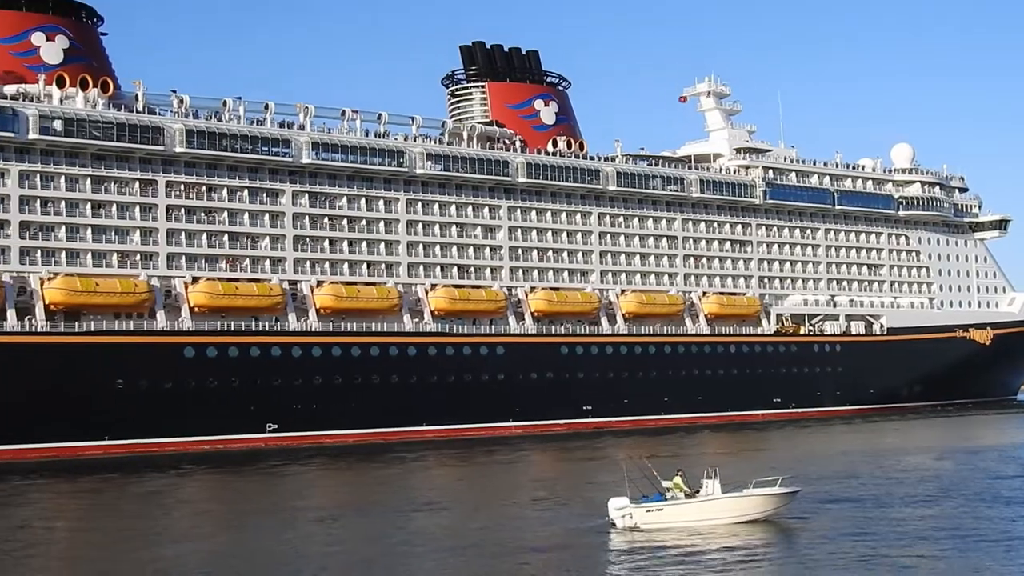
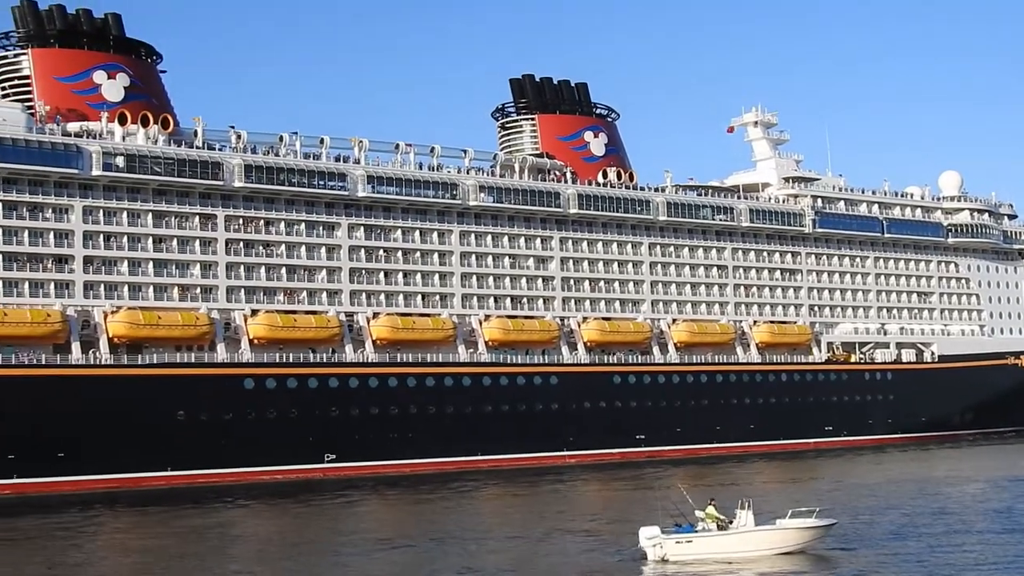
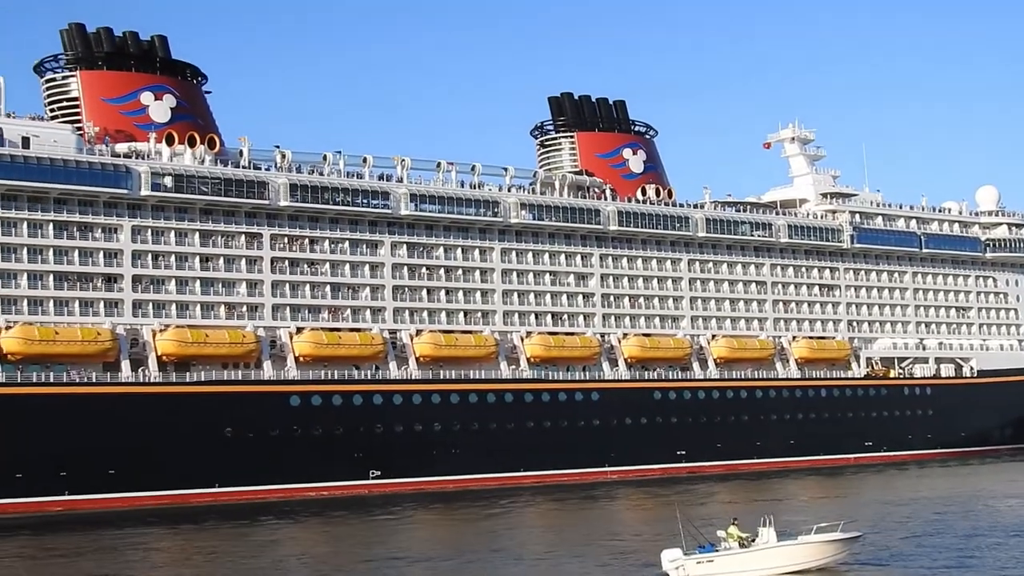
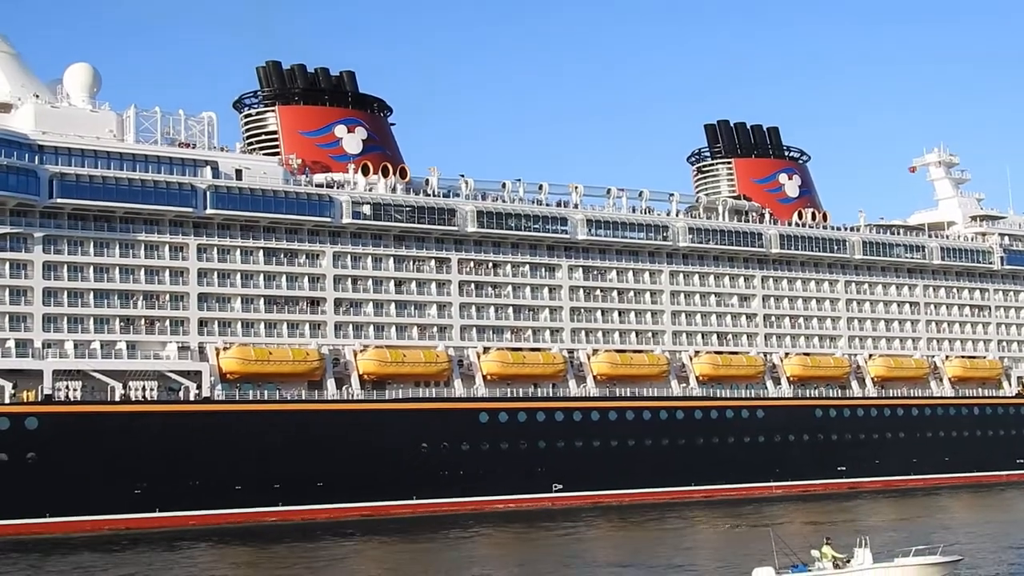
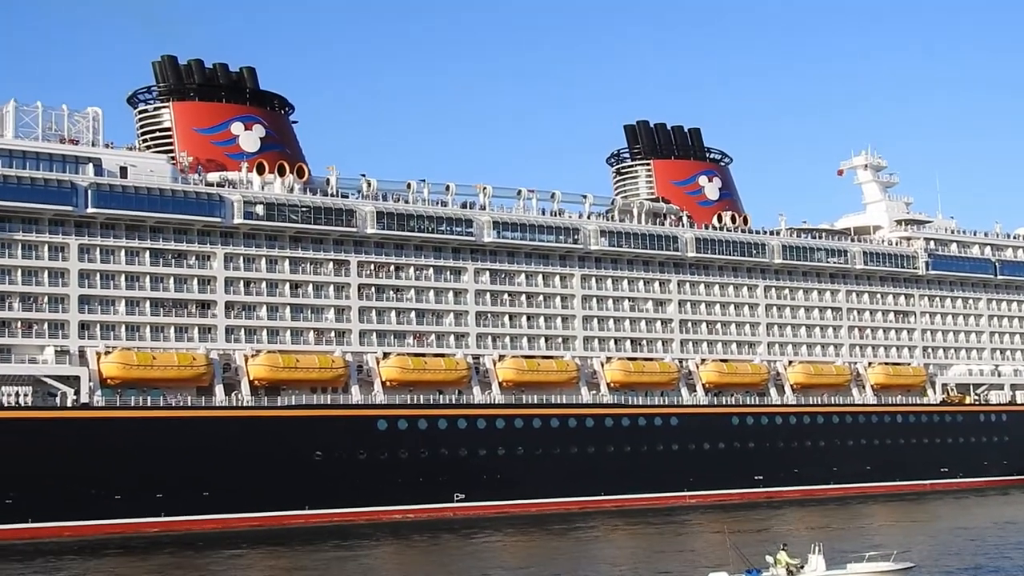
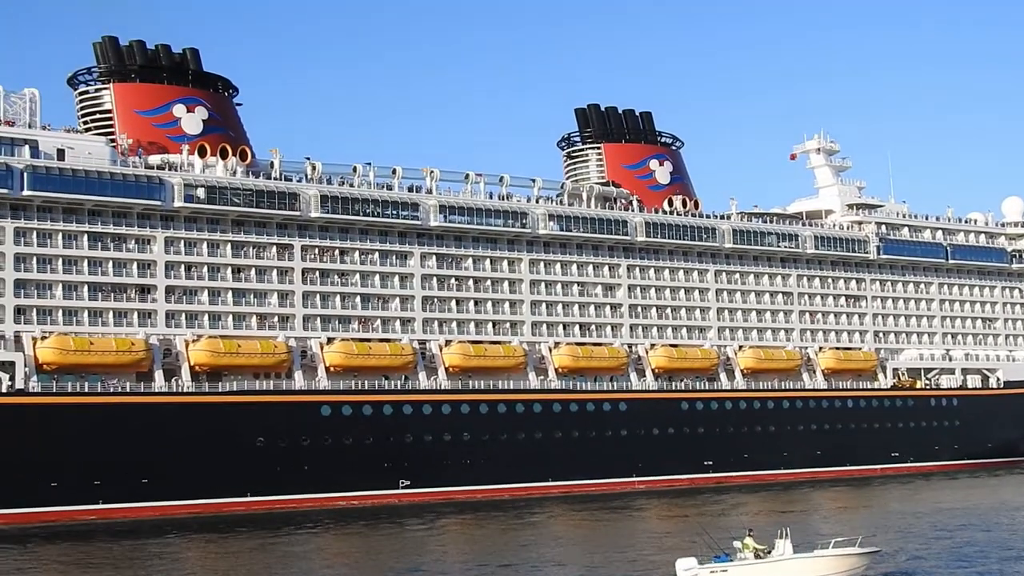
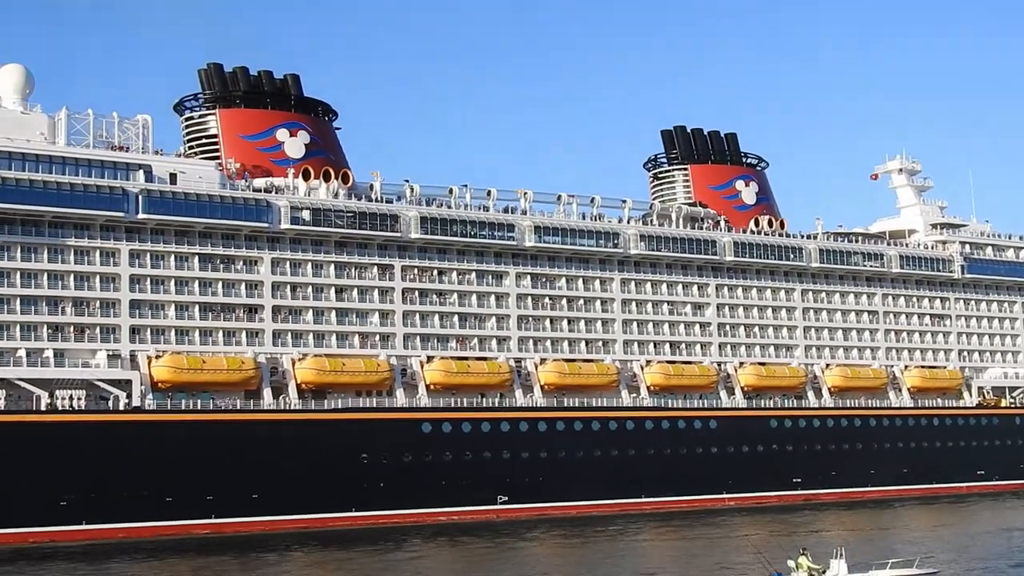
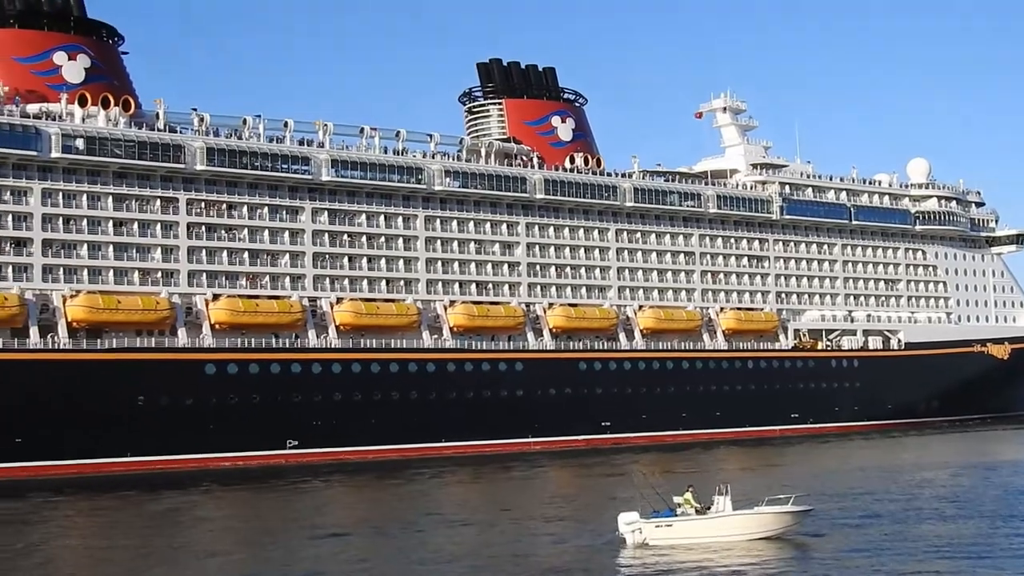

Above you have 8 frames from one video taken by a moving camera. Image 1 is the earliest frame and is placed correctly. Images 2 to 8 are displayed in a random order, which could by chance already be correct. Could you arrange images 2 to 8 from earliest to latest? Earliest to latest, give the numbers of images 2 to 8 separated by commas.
8, 2, 3, 6, 5, 7, 4
